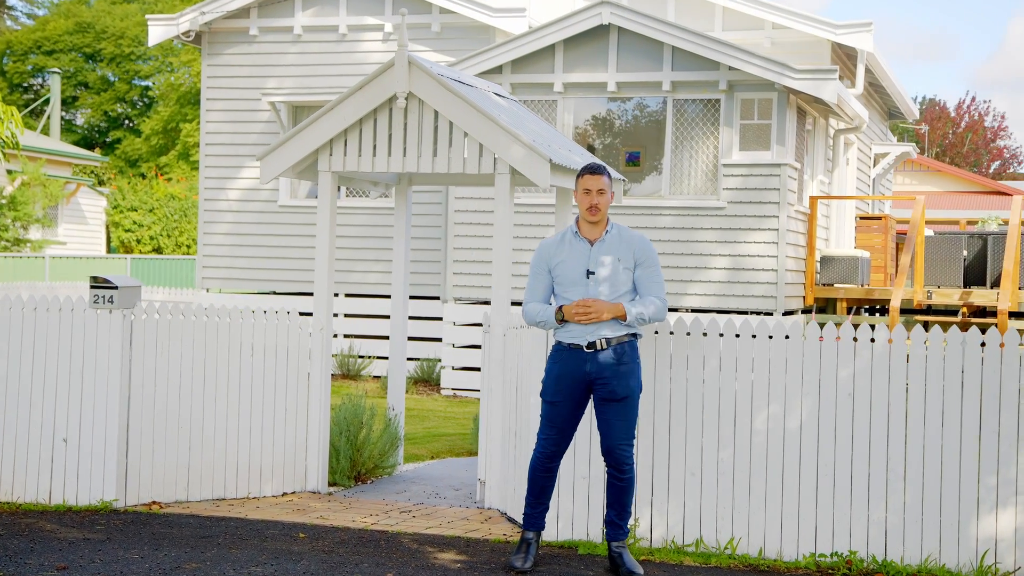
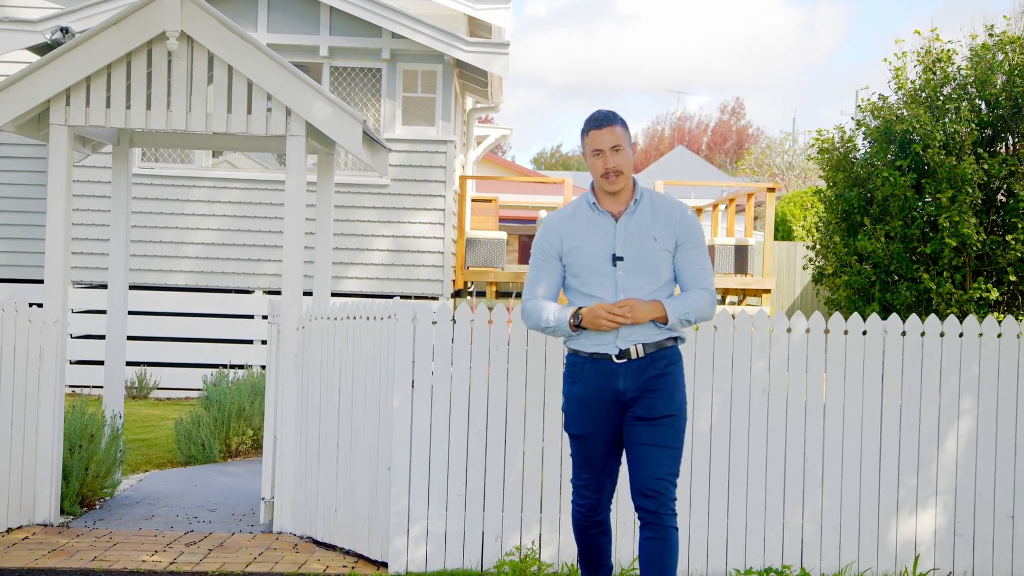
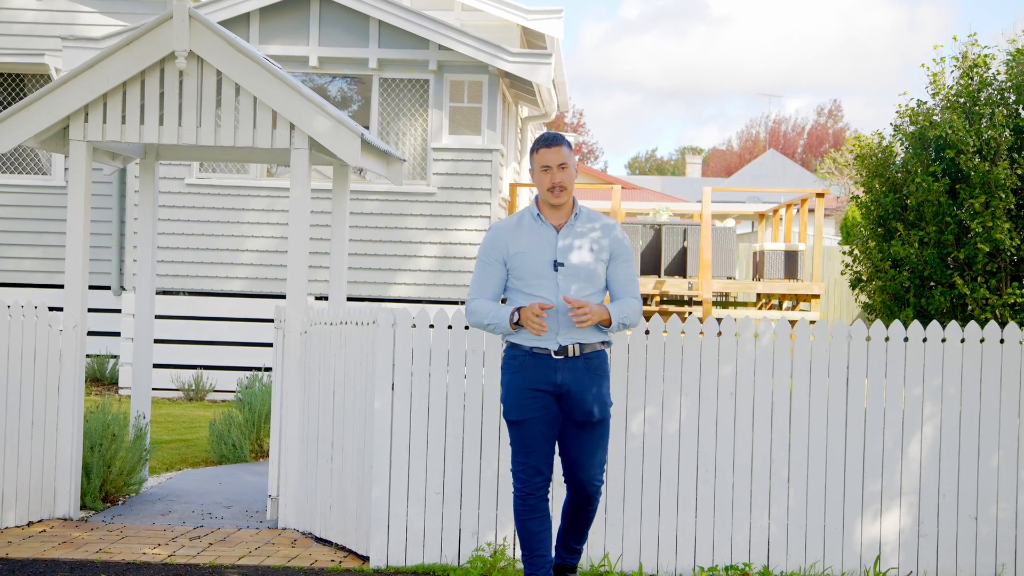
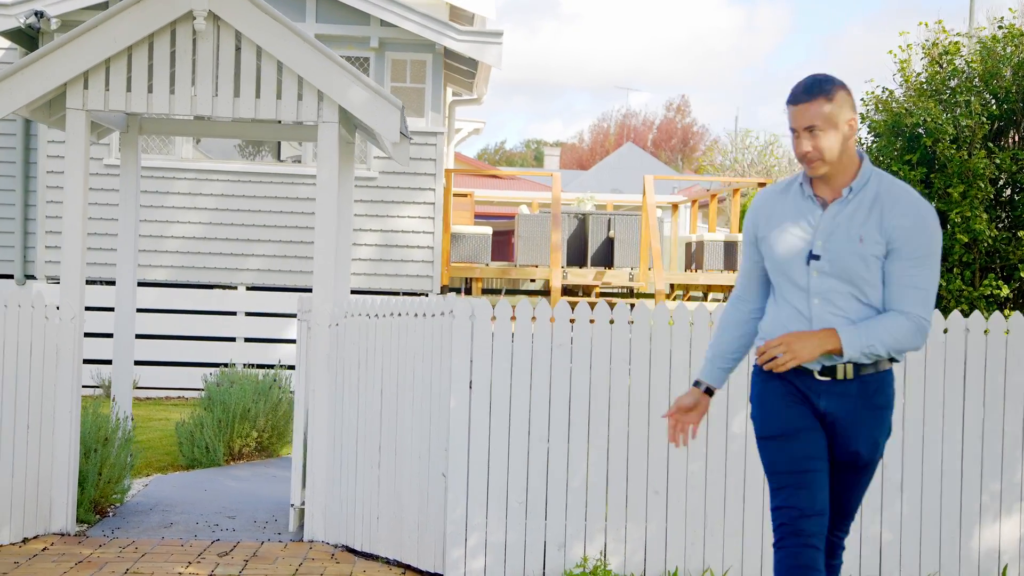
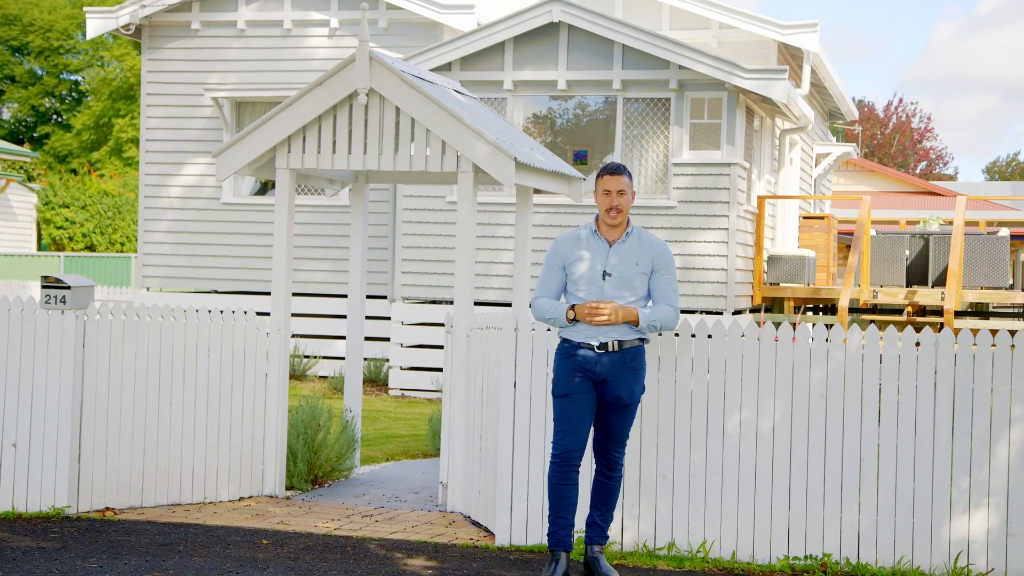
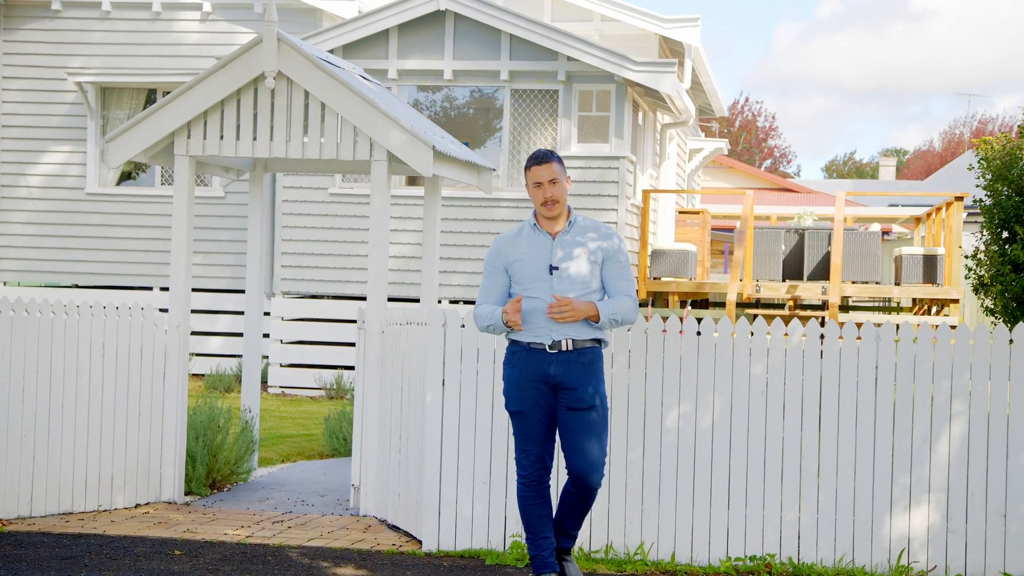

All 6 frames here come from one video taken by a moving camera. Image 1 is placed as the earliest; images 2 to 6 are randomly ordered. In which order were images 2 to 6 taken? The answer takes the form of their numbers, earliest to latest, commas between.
5, 6, 3, 2, 4
